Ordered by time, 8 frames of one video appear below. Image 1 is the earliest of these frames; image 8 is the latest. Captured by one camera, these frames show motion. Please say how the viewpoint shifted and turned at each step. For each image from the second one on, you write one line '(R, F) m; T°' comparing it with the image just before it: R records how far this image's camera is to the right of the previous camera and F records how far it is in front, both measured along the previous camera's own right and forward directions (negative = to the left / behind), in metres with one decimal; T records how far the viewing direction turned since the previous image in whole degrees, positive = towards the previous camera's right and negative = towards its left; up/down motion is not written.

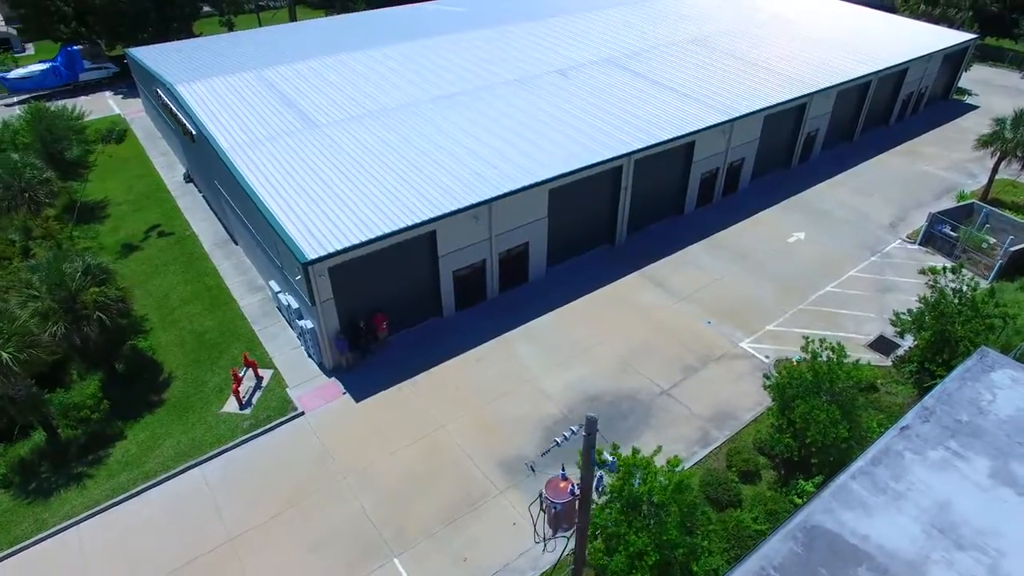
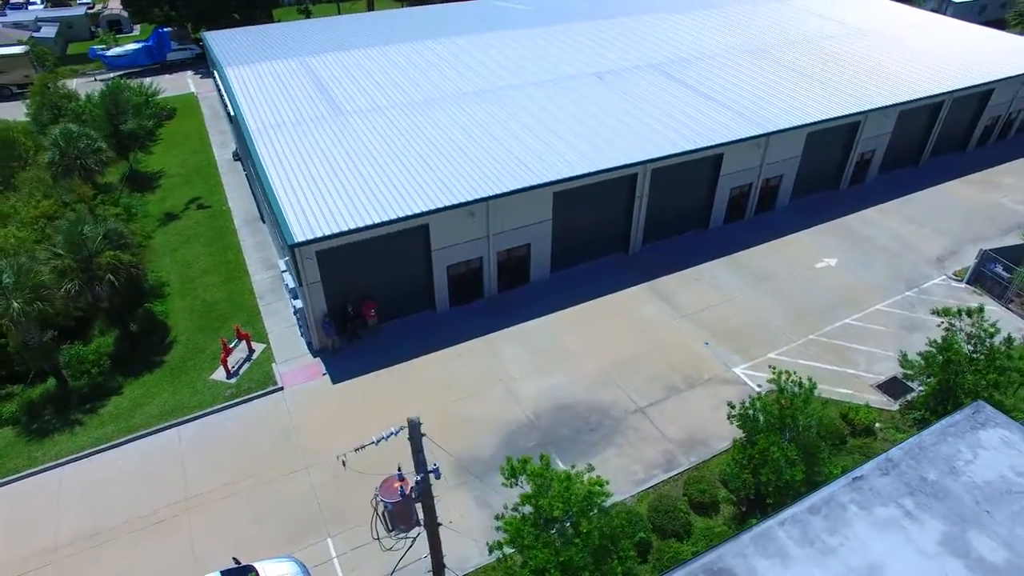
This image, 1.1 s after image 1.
(+3.0, +0.3) m; -7°
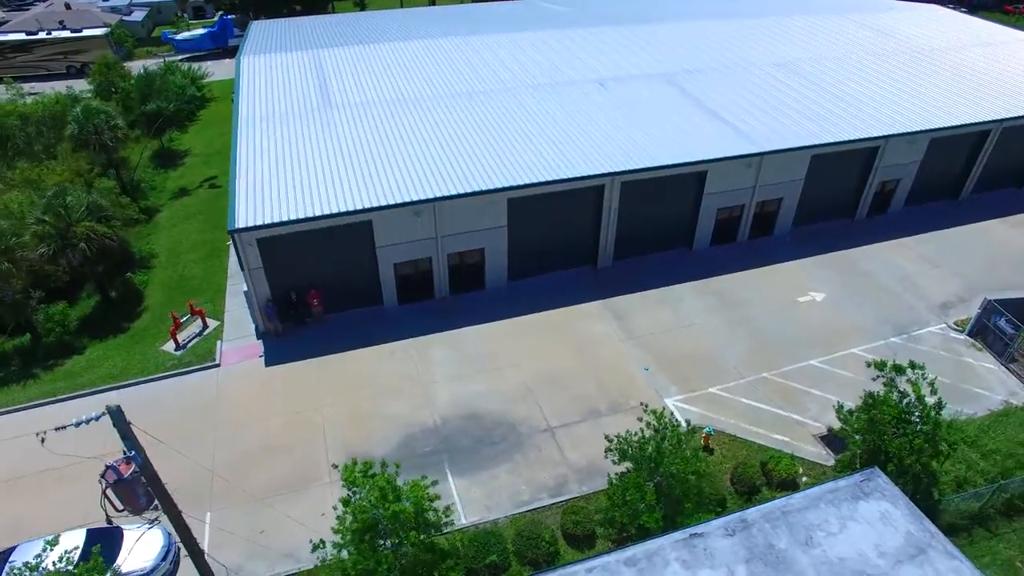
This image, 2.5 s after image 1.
(+4.8, +0.5) m; -8°
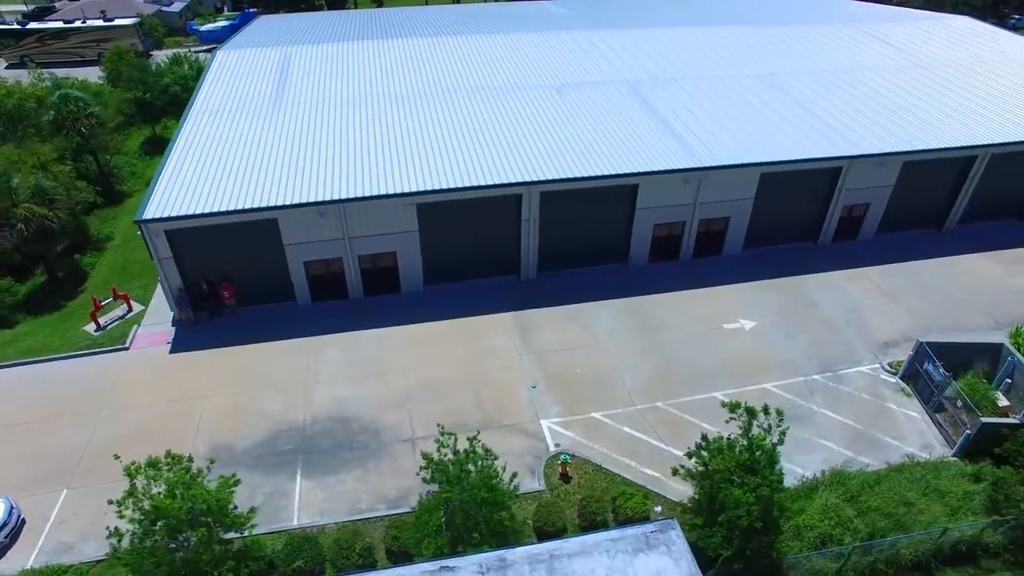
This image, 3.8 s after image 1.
(+5.4, +0.6) m; -6°
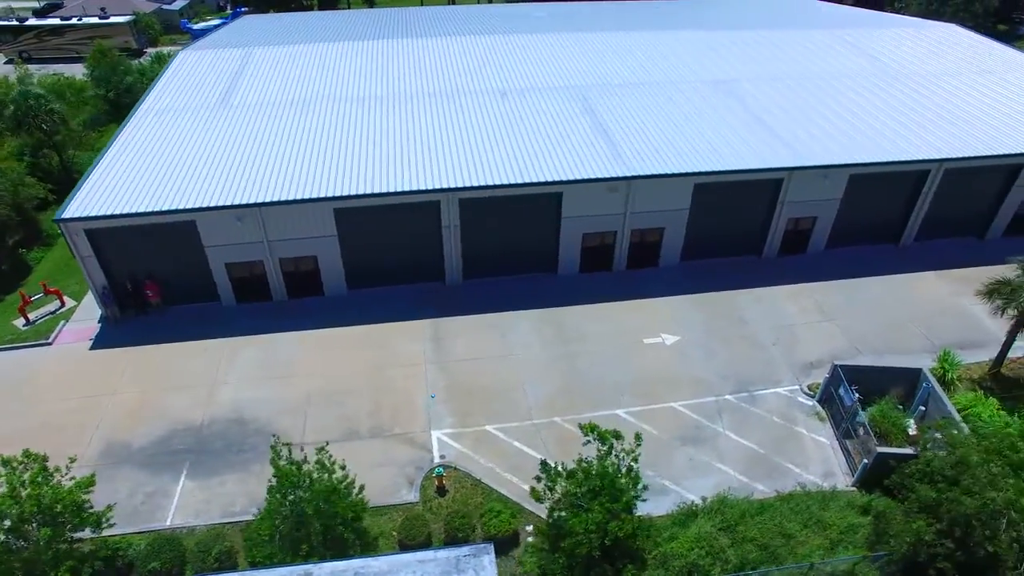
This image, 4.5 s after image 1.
(+4.0, +0.3) m; -3°
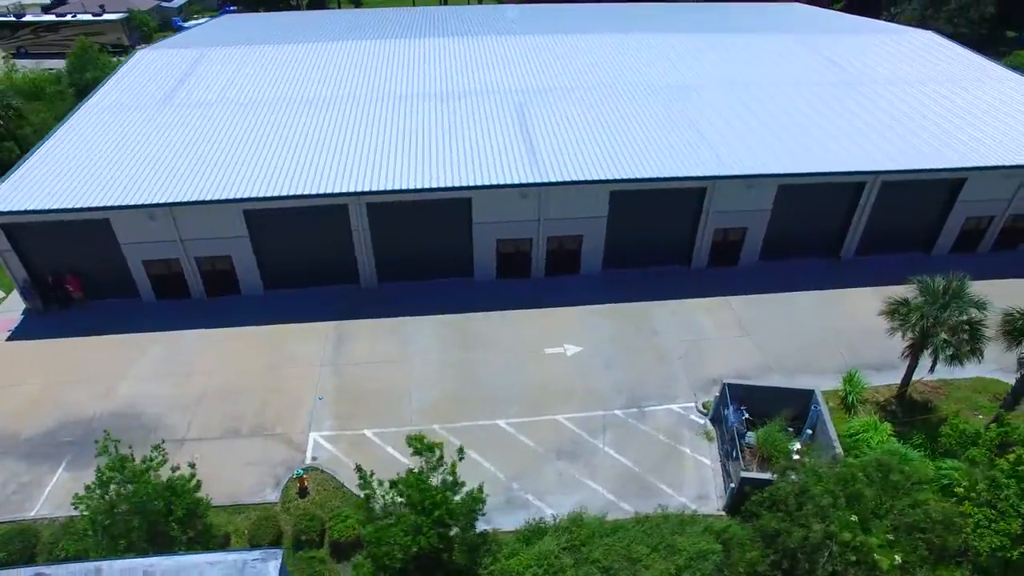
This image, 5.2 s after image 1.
(+4.4, +0.2) m; -3°
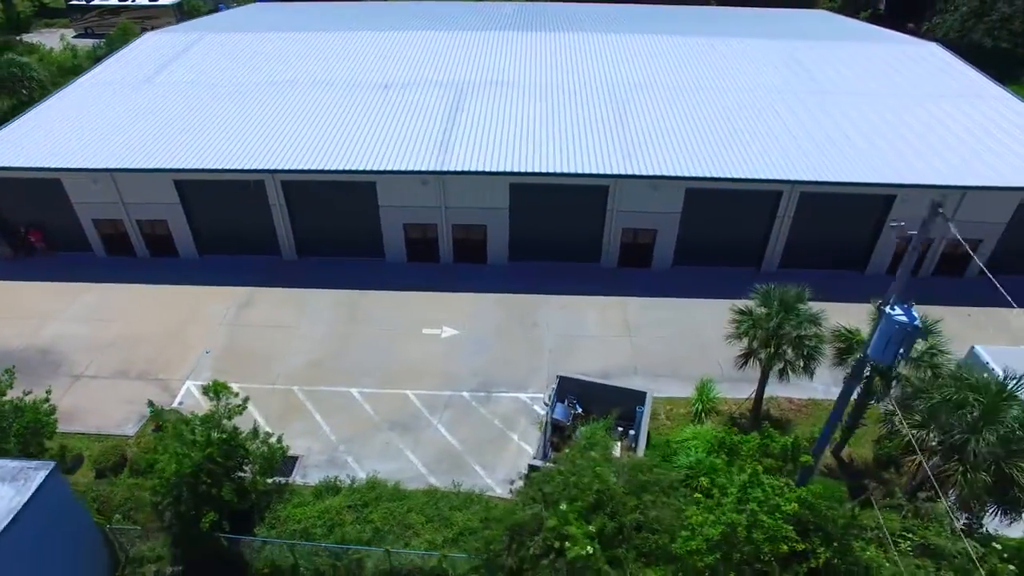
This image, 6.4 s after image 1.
(+6.9, -0.4) m; -7°
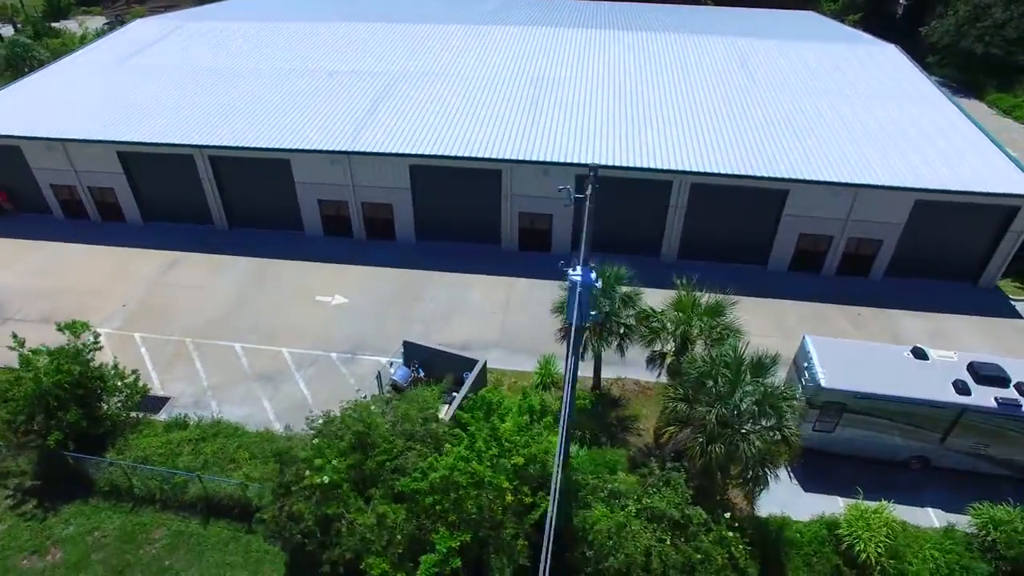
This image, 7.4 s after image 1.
(+6.3, -1.0) m; -5°
